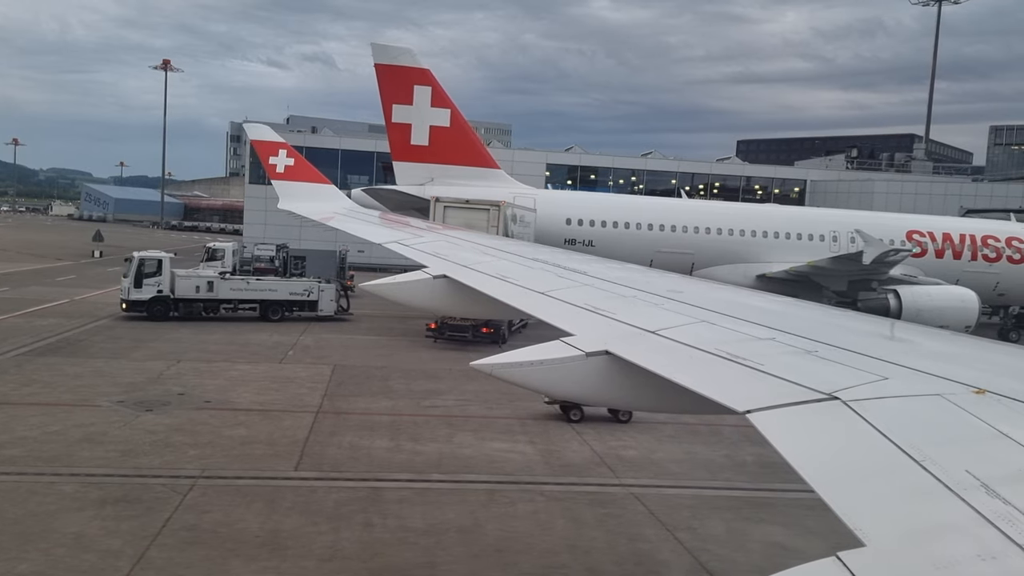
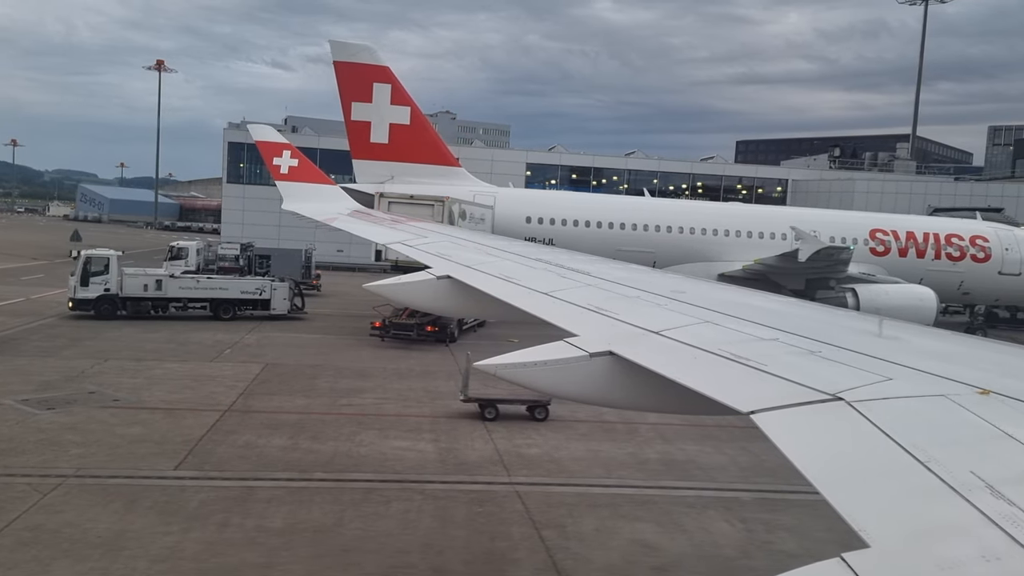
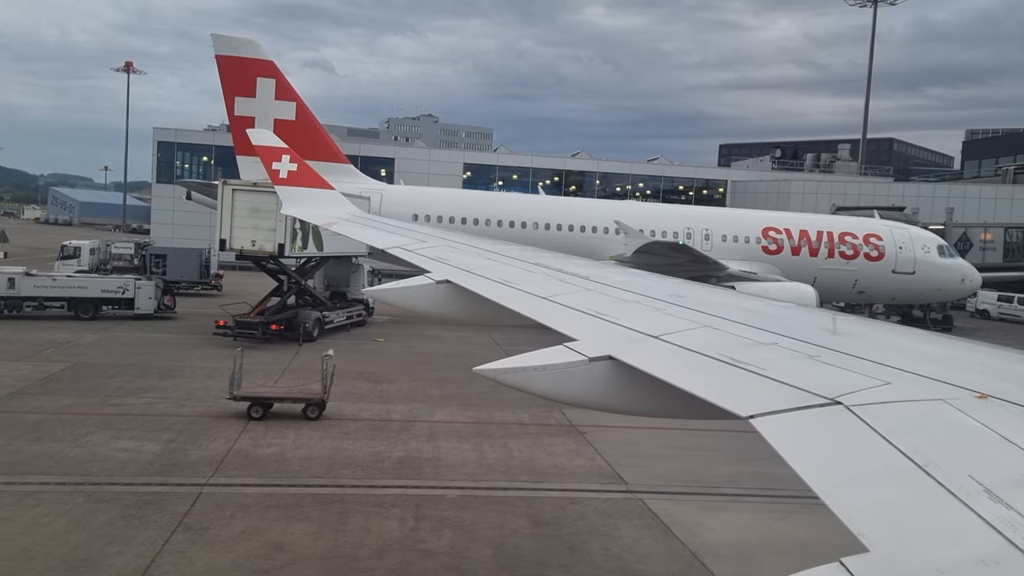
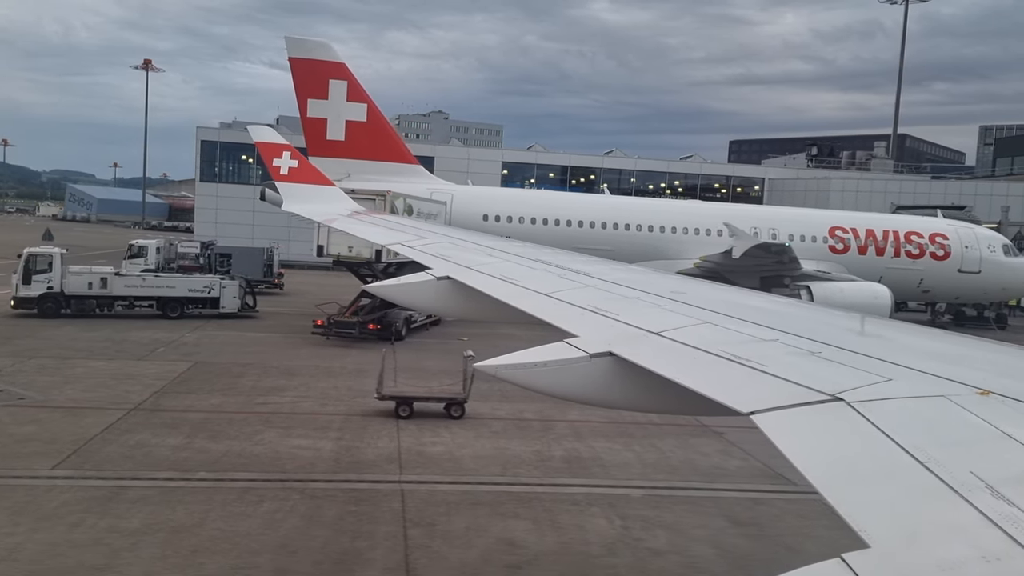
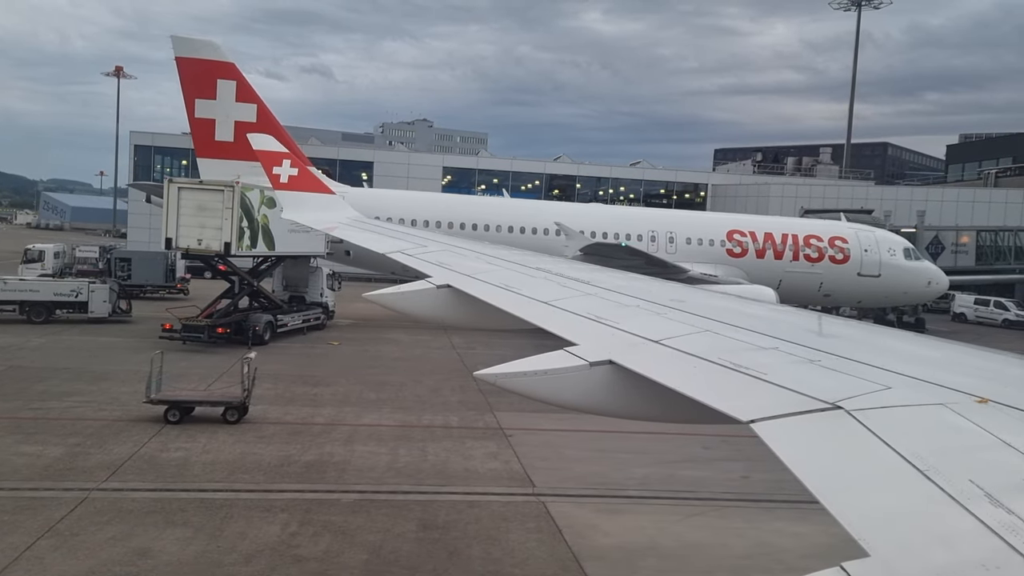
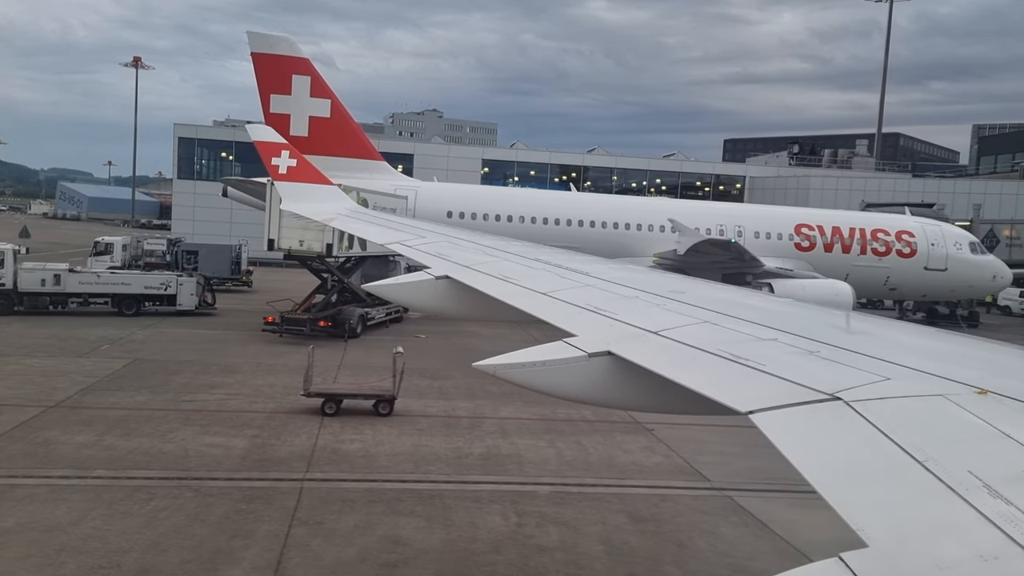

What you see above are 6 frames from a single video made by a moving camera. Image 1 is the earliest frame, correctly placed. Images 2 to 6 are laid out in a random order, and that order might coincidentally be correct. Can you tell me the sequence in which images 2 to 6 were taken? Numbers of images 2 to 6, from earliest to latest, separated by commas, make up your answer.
2, 4, 6, 3, 5
